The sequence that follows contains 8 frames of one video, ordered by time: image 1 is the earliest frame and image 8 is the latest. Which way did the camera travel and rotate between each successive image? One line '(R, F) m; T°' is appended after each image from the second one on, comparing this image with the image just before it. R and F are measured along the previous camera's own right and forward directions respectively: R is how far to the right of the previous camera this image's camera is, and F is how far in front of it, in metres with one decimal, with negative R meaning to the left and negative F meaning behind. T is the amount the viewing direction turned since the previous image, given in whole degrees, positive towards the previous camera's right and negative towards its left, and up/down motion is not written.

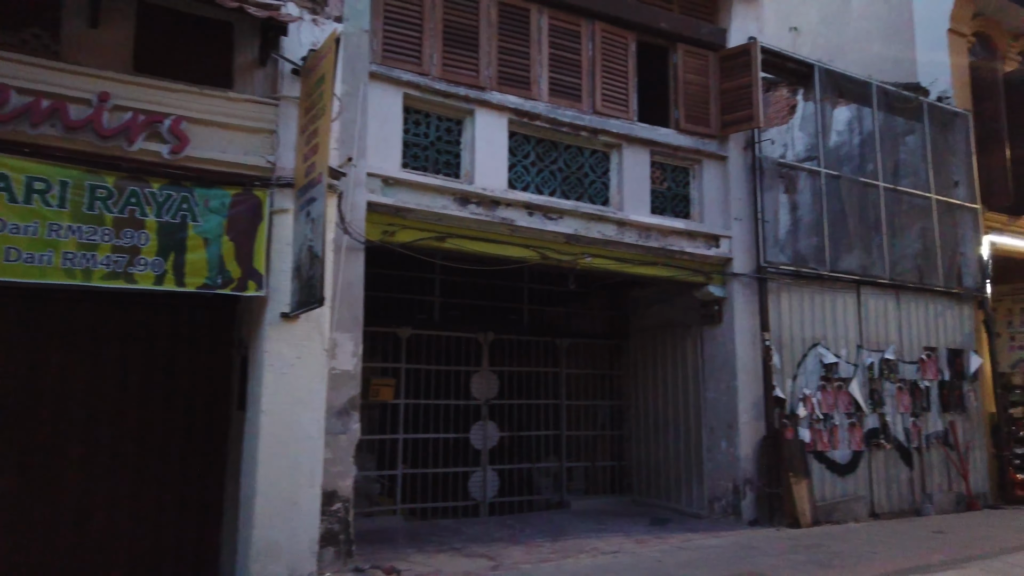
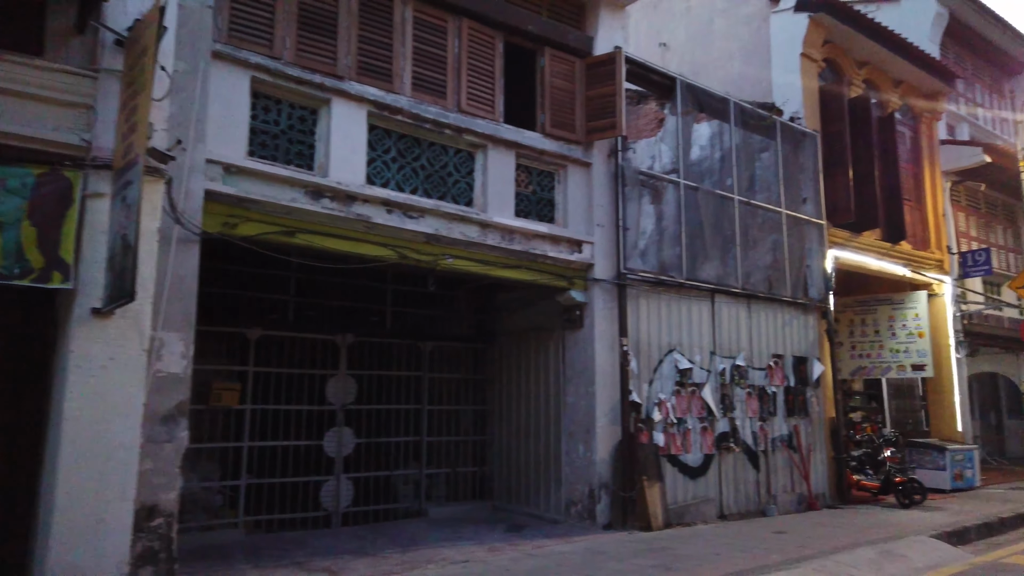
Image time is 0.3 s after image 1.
(+0.3, +0.2) m; +9°
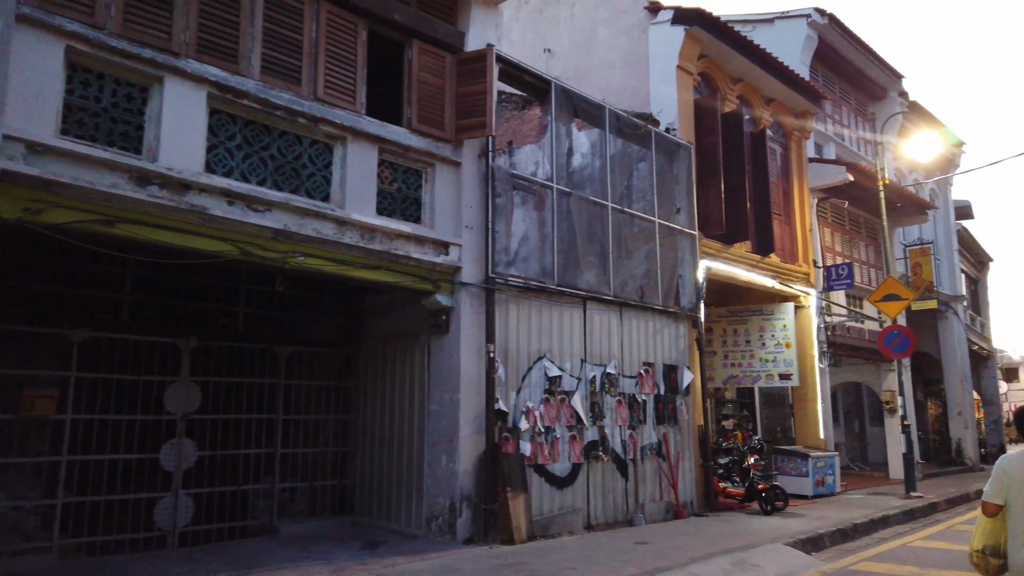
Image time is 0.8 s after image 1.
(+0.4, +0.3) m; +7°
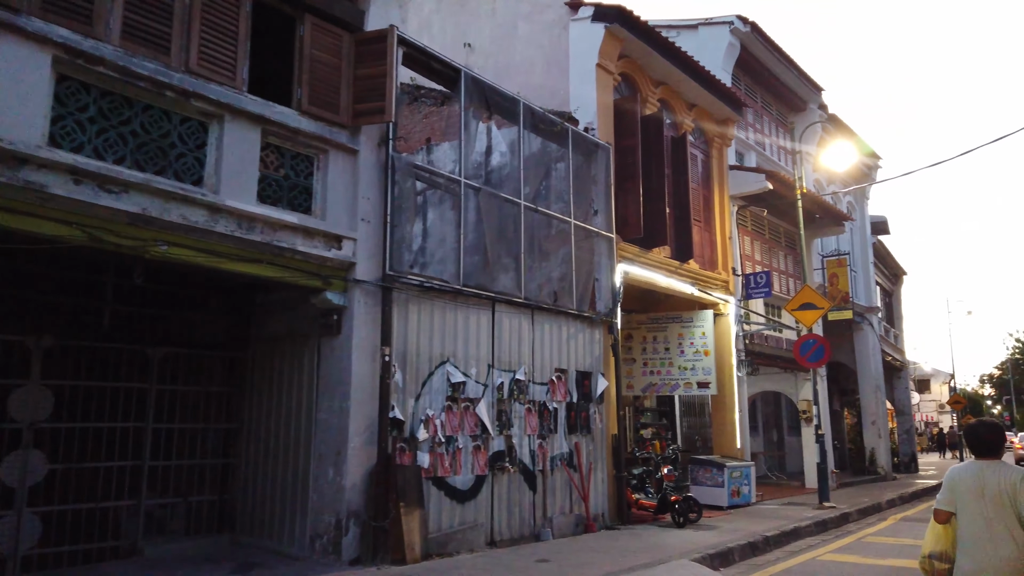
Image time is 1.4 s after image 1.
(+0.4, +0.6) m; +5°
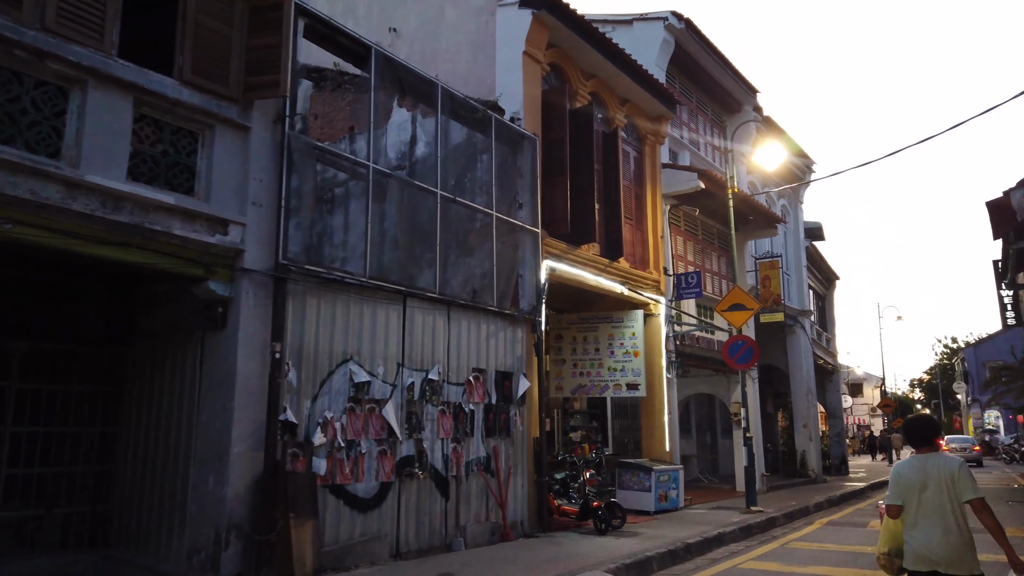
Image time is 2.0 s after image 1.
(+0.4, +0.5) m; +4°
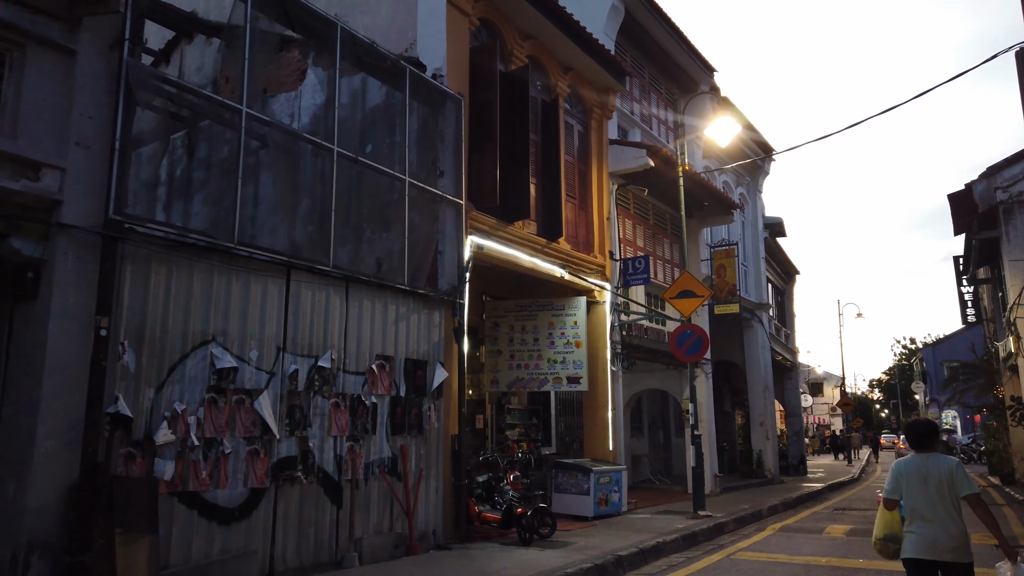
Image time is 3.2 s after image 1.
(+0.7, +1.3) m; +2°
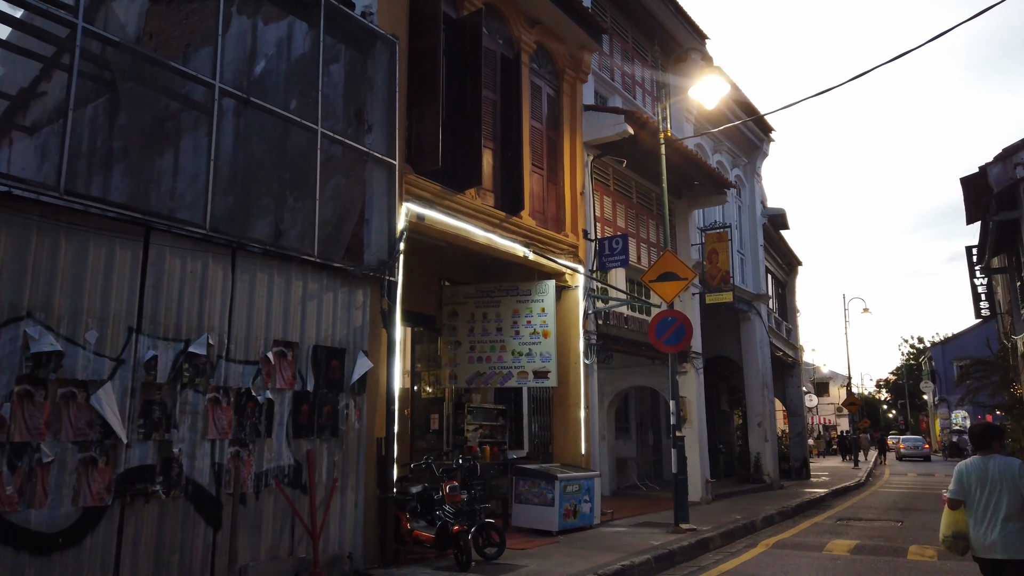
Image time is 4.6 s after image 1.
(+0.7, +1.6) m; 0°
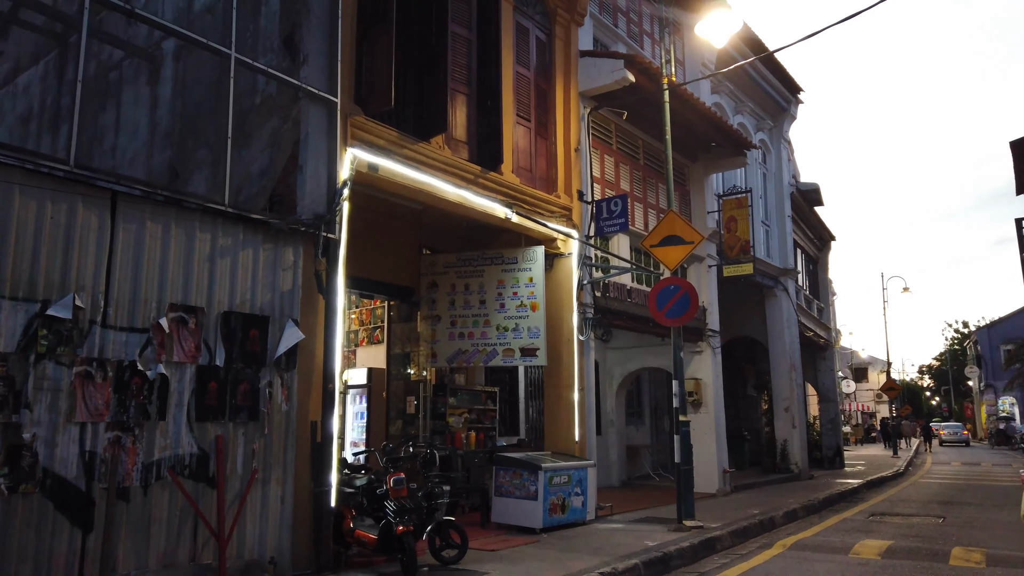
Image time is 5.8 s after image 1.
(+0.7, +1.3) m; -3°
